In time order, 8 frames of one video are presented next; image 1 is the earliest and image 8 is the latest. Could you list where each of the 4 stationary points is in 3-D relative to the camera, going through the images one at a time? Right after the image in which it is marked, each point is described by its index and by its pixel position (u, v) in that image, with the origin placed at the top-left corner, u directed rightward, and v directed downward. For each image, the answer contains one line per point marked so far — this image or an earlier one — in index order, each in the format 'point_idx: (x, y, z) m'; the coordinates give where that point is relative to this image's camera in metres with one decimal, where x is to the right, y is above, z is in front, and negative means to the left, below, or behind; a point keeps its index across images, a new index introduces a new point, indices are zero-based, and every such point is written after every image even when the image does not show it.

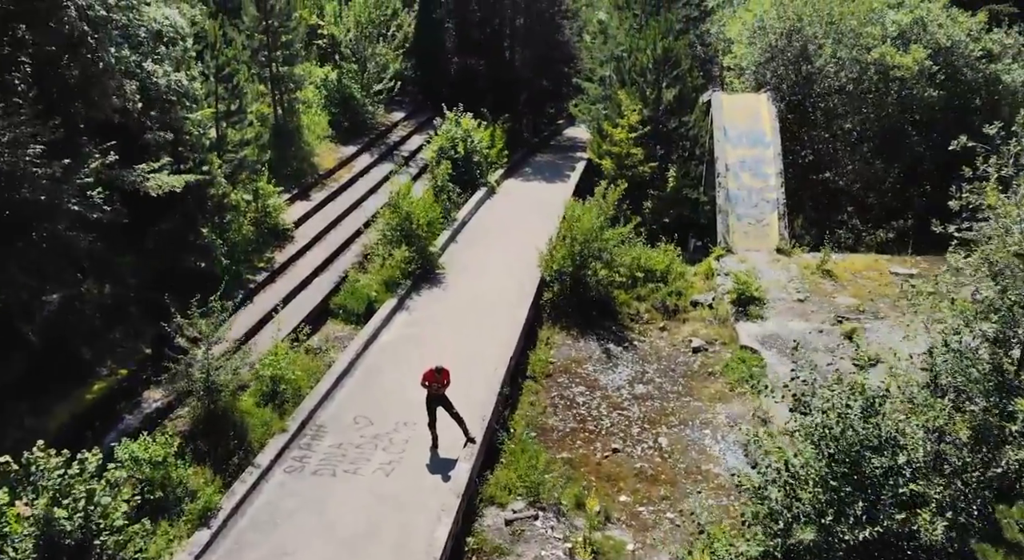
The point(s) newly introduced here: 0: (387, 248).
0: (-2.5, +0.6, +18.4) m
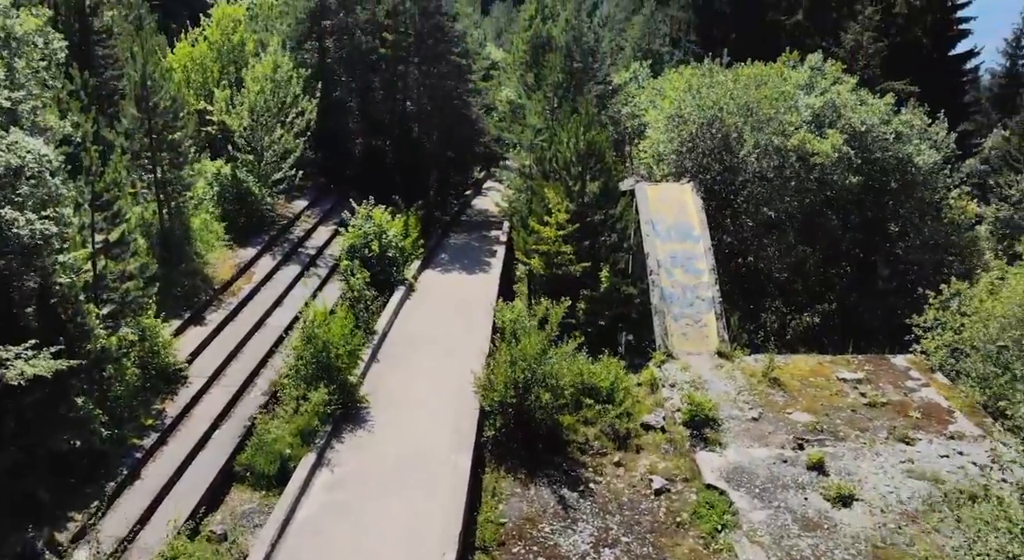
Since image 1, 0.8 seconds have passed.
0: (-3.6, -1.8, +16.0) m
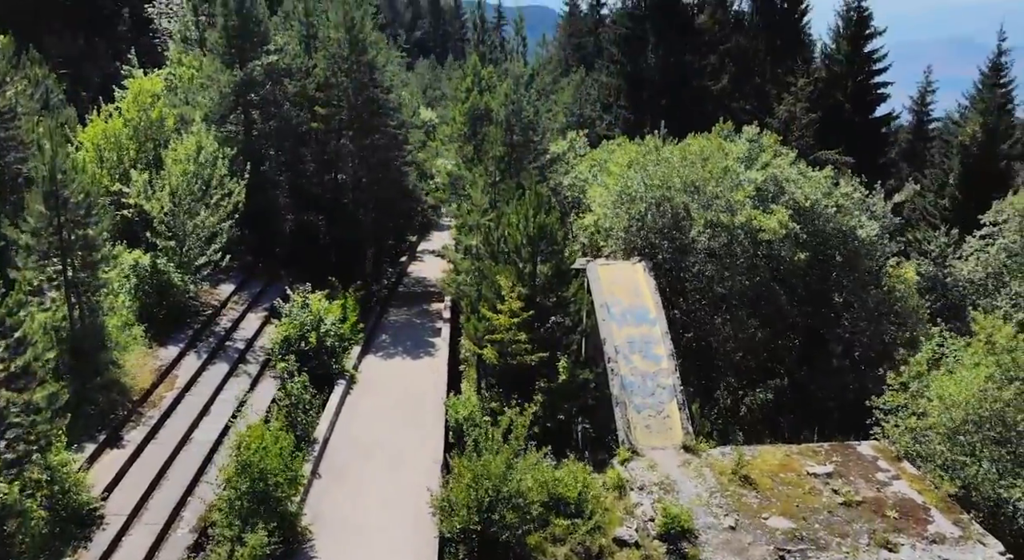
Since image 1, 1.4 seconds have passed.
0: (-4.2, -3.7, +14.1) m
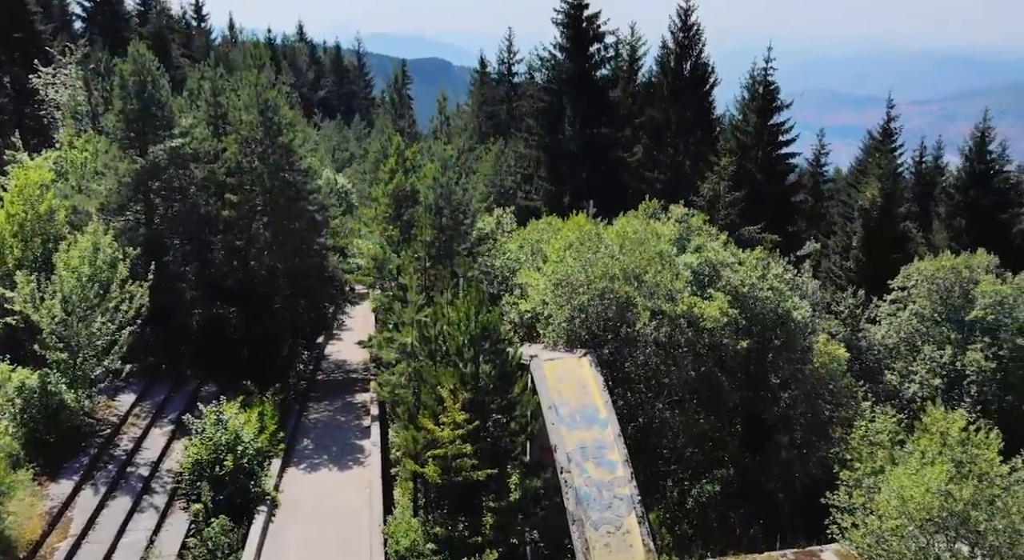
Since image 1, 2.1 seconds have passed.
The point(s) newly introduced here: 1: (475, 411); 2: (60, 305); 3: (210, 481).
0: (-4.6, -5.6, +11.7) m
1: (-0.8, -2.8, +19.5) m
2: (-9.0, -0.5, +18.5) m
3: (-6.0, -4.0, +18.5) m
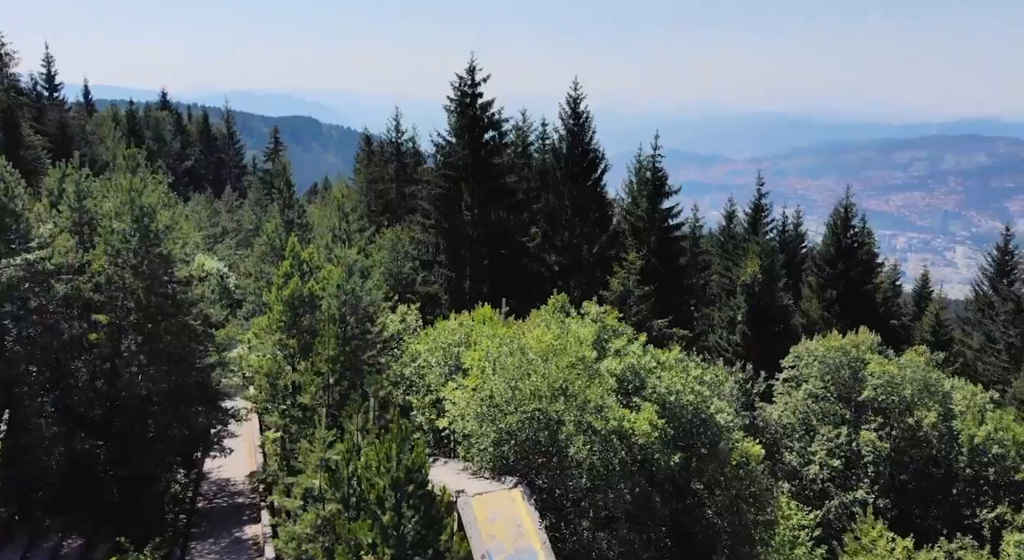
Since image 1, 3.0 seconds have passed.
0: (-4.6, -7.7, +8.5) m
1: (-2.1, -5.4, +16.9) m
2: (-10.1, -3.1, +14.8) m
3: (-7.1, -6.5, +15.1) m
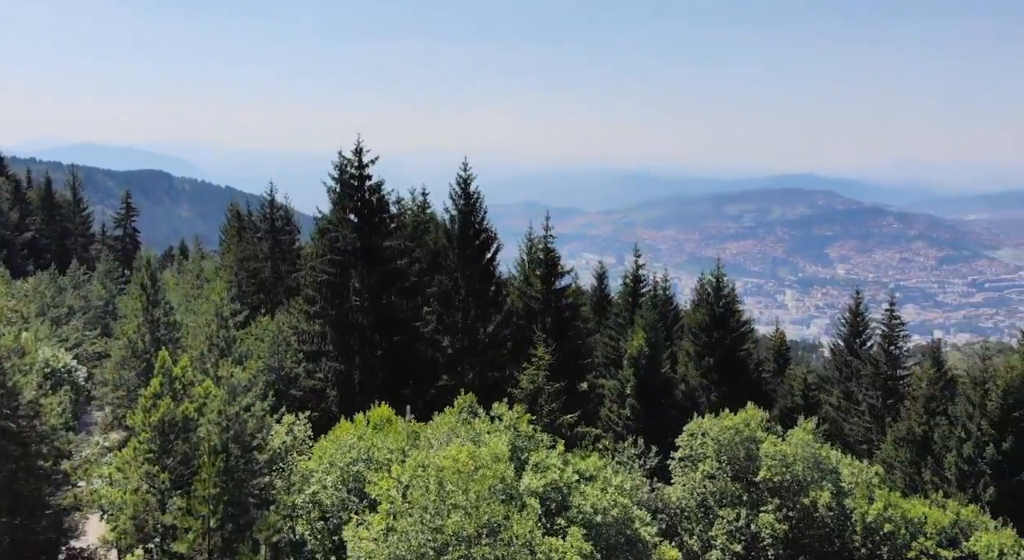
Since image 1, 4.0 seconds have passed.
0: (-4.1, -9.4, +4.9) m
1: (-2.9, -7.6, +13.7) m
2: (-10.6, -5.2, +10.6) m
3: (-7.6, -8.7, +11.1) m
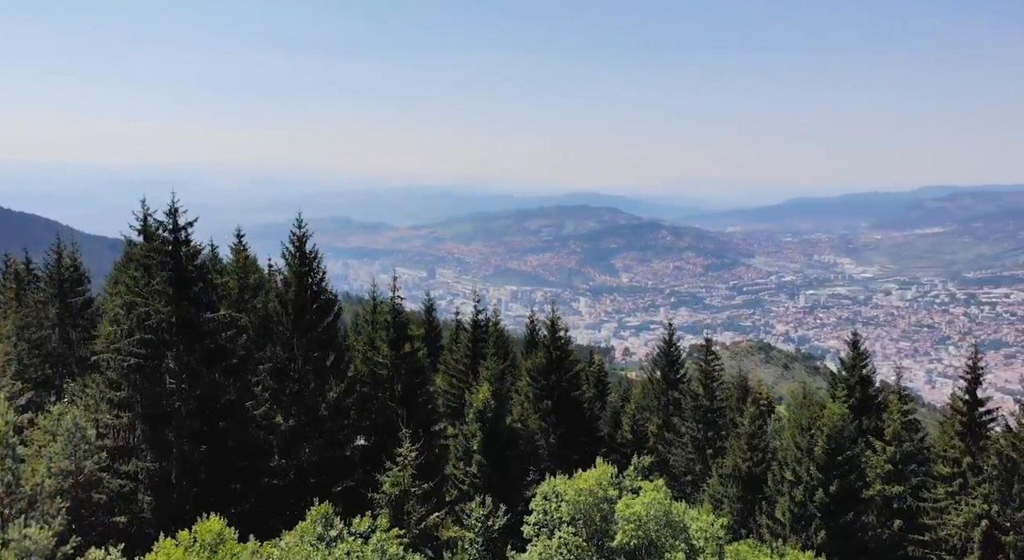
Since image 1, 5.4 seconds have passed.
0: (-2.9, -11.4, +0.6) m
1: (-3.6, -9.7, +9.5) m
2: (-10.4, -7.3, +4.9) m
3: (-7.6, -10.7, +6.0) m
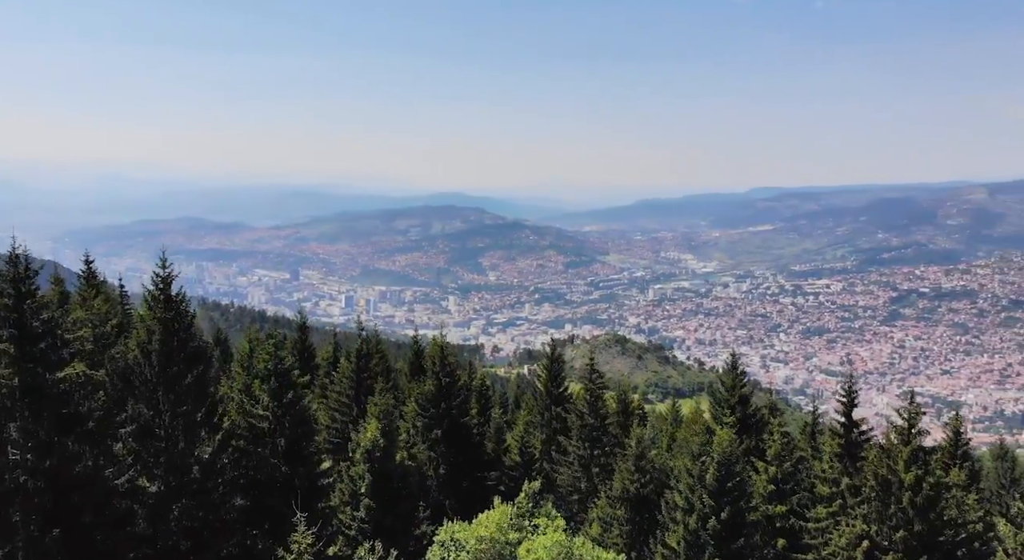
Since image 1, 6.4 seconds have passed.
0: (-1.7, -12.8, -2.3) m
1: (-3.5, -11.1, +6.4) m
2: (-9.7, -8.6, +1.0) m
3: (-7.0, -12.1, +2.4) m
